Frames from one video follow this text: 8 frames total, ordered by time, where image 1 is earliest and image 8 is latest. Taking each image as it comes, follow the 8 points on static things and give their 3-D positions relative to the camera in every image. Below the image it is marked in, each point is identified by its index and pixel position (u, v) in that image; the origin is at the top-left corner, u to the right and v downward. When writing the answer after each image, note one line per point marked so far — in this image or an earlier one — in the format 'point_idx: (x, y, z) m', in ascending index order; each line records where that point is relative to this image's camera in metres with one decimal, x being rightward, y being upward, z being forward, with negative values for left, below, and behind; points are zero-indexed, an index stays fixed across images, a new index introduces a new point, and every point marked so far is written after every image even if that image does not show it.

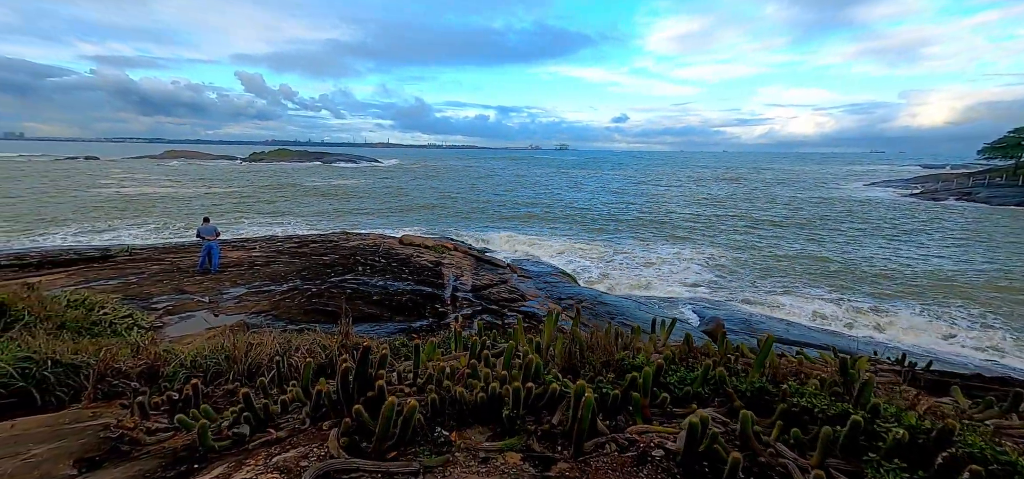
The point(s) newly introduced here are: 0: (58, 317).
0: (-6.0, -1.0, +5.4) m
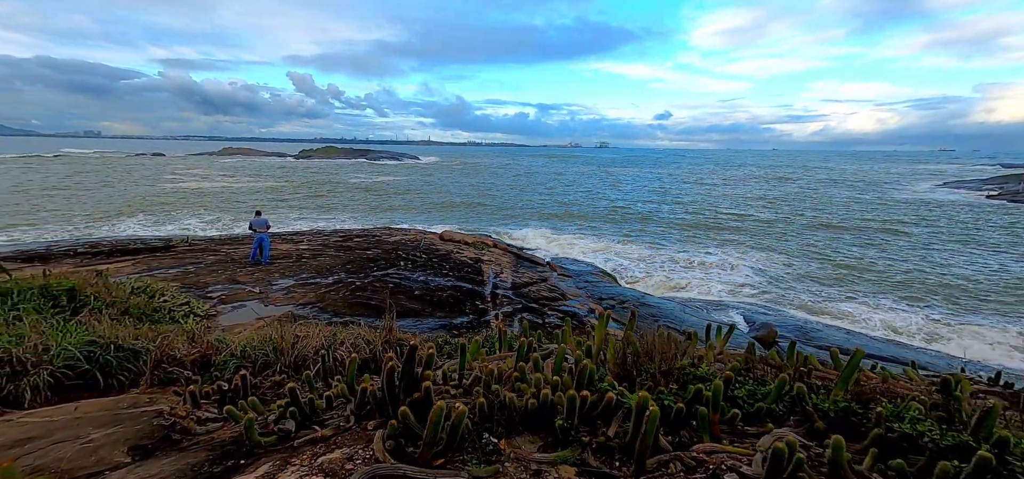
0: (-5.4, -0.9, +5.6) m
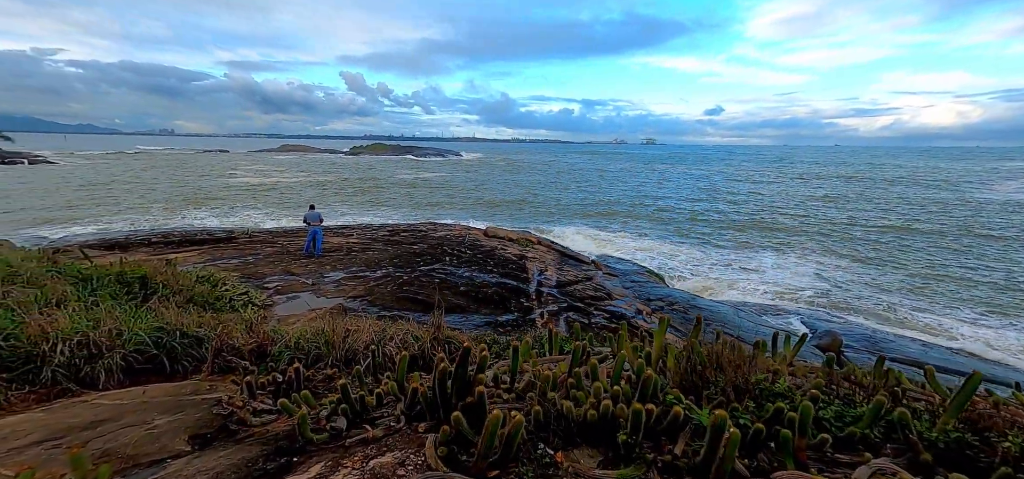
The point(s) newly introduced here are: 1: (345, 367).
0: (-4.7, -0.7, +5.9) m
1: (-1.6, -1.2, +3.9) m
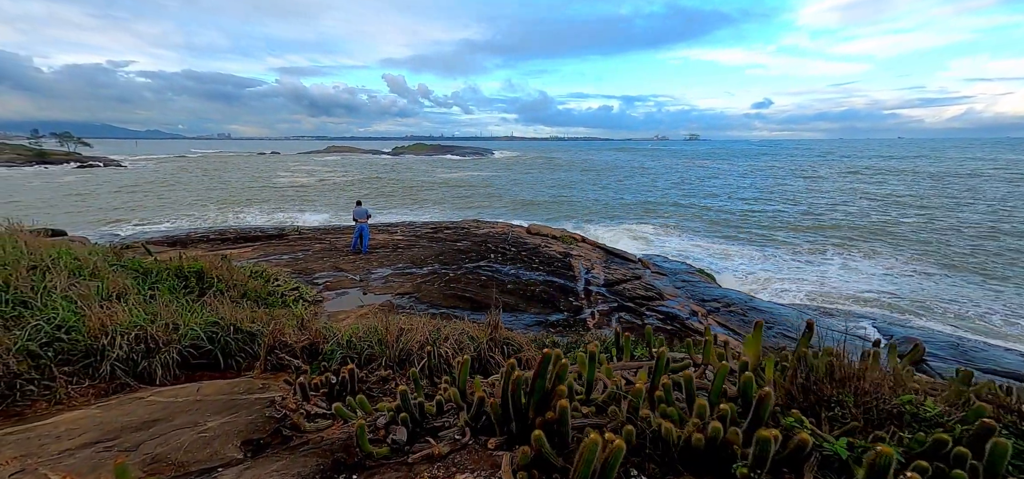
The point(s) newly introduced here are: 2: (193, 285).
0: (-3.9, -0.7, +5.9) m
1: (-1.0, -1.1, +3.6) m
2: (-4.3, -0.6, +5.5) m
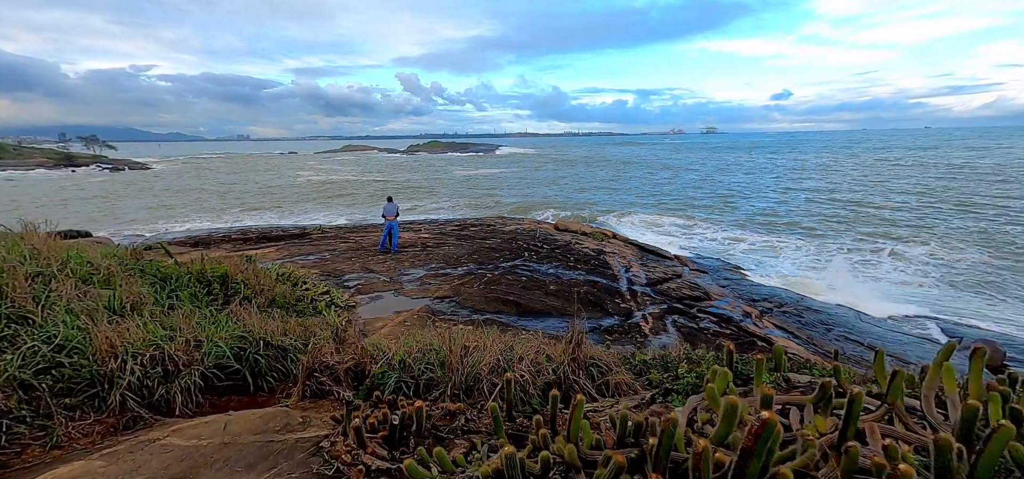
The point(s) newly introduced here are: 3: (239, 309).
0: (-3.1, -0.7, +5.3) m
1: (-0.3, -1.1, +2.9) m
2: (-3.5, -0.6, +4.9) m
3: (-2.9, -0.8, +4.4) m
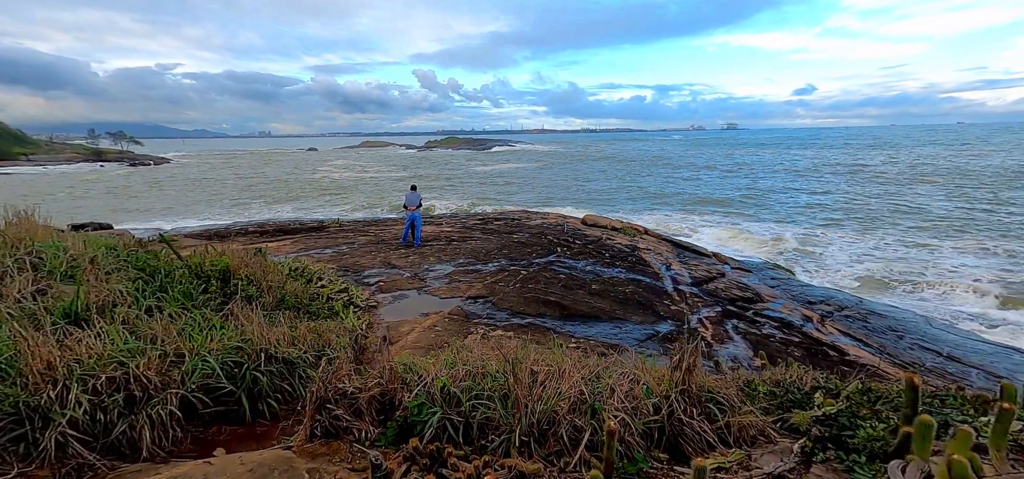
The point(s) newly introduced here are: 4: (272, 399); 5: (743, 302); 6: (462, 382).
0: (-2.6, -0.5, +4.5) m
1: (+0.2, -1.0, +2.0) m
2: (-3.0, -0.5, +4.1) m
3: (-2.4, -0.6, +3.6) m
4: (-1.6, -1.1, +2.8) m
5: (+5.2, -1.4, +9.3) m
6: (-0.3, -0.8, +2.4) m
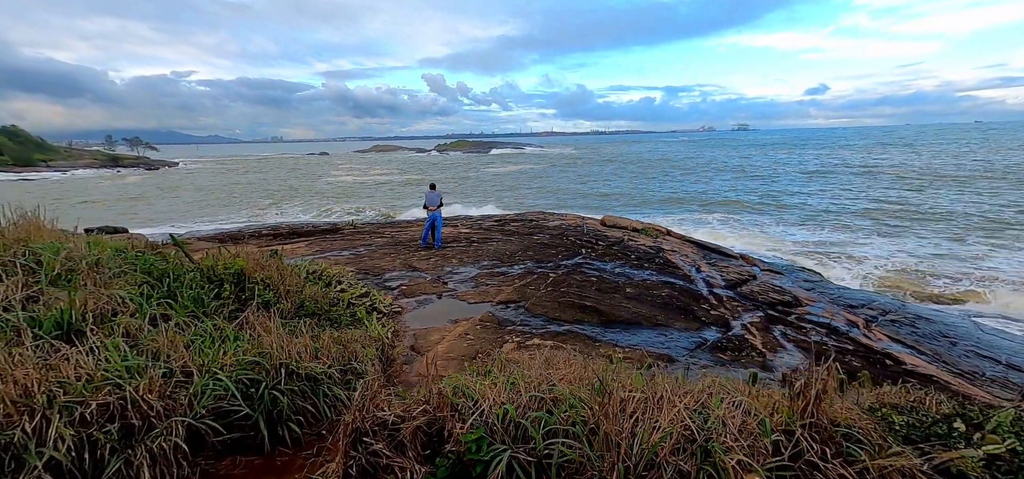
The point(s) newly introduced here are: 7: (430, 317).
0: (-2.2, -0.5, +4.1) m
1: (+0.5, -1.0, +1.6) m
2: (-2.6, -0.5, +3.7) m
3: (-2.0, -0.6, +3.2) m
4: (-1.3, -1.1, +2.4) m
5: (+5.8, -1.4, +8.7) m
6: (+0.1, -0.8, +2.0) m
7: (-1.0, -0.9, +5.0) m
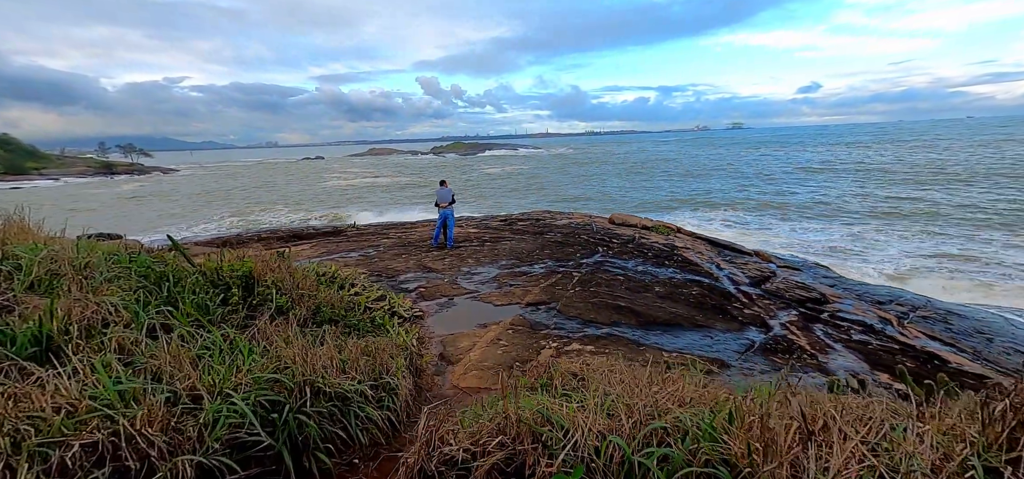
0: (-1.8, -0.5, +3.7) m
1: (+0.9, -0.9, +1.1) m
2: (-2.2, -0.5, +3.3) m
3: (-1.6, -0.6, +2.8) m
4: (-0.9, -1.0, +1.9) m
5: (+6.1, -1.3, +8.4) m
6: (+0.5, -0.8, +1.5) m
7: (-0.6, -0.9, +4.6) m
